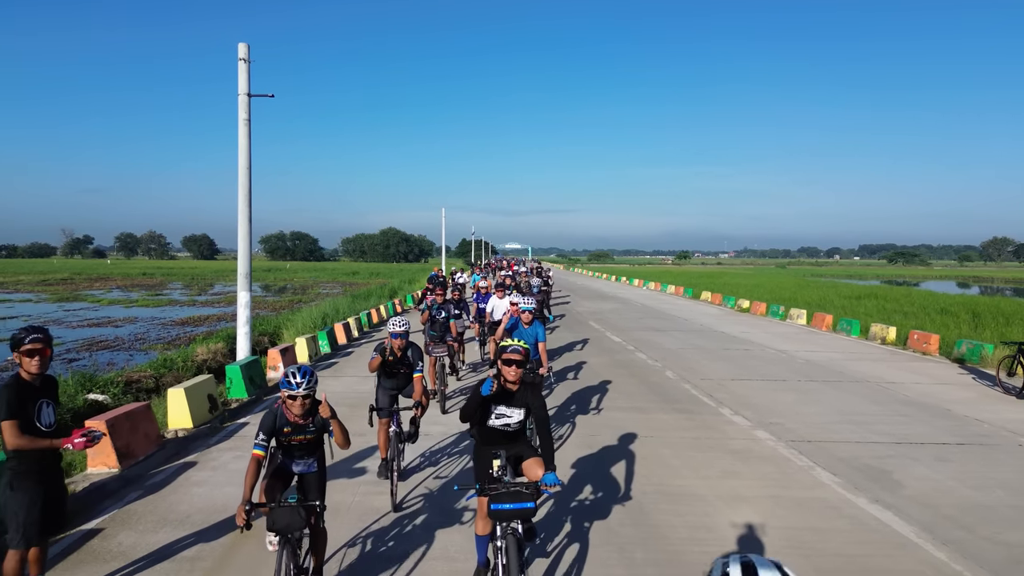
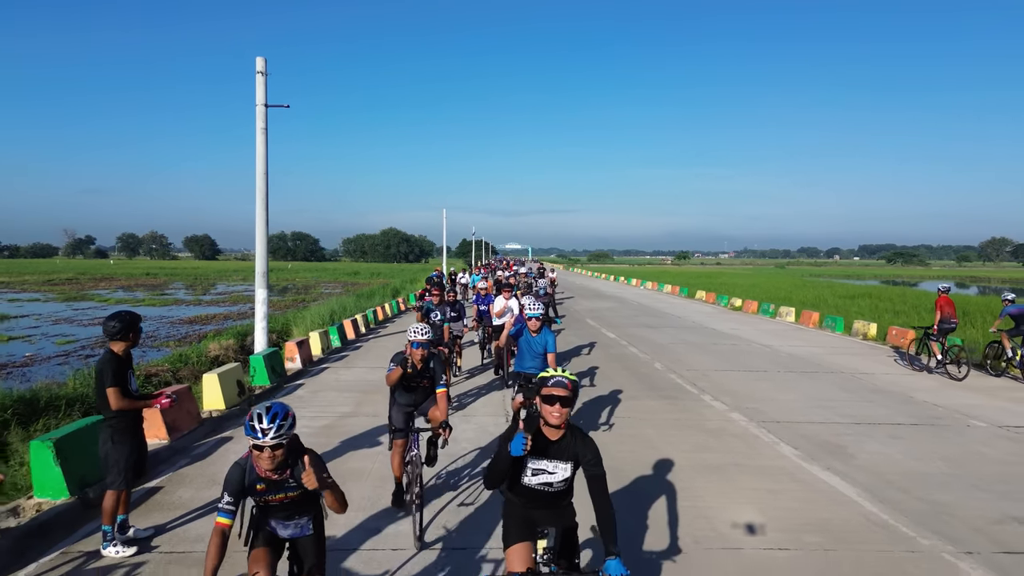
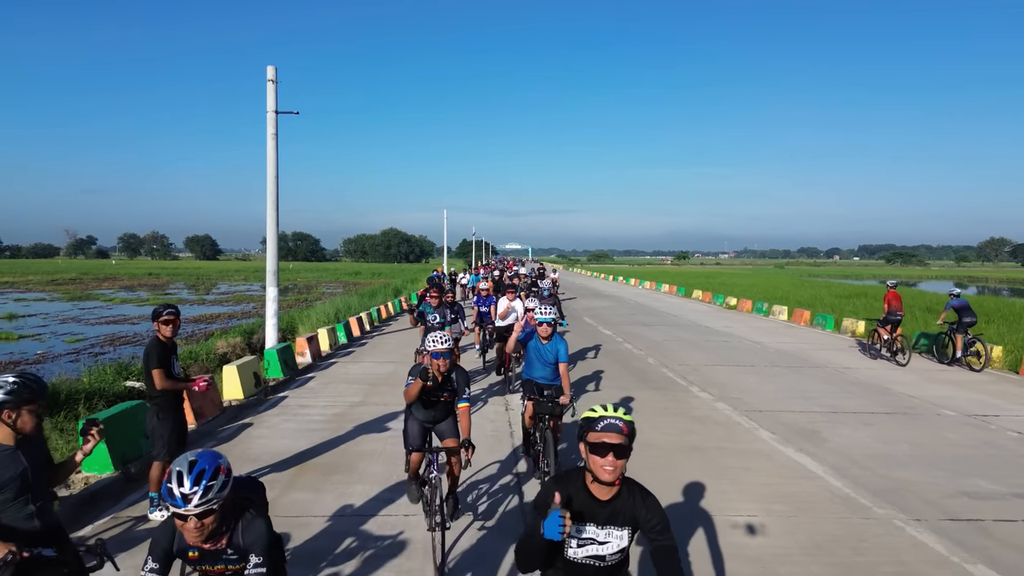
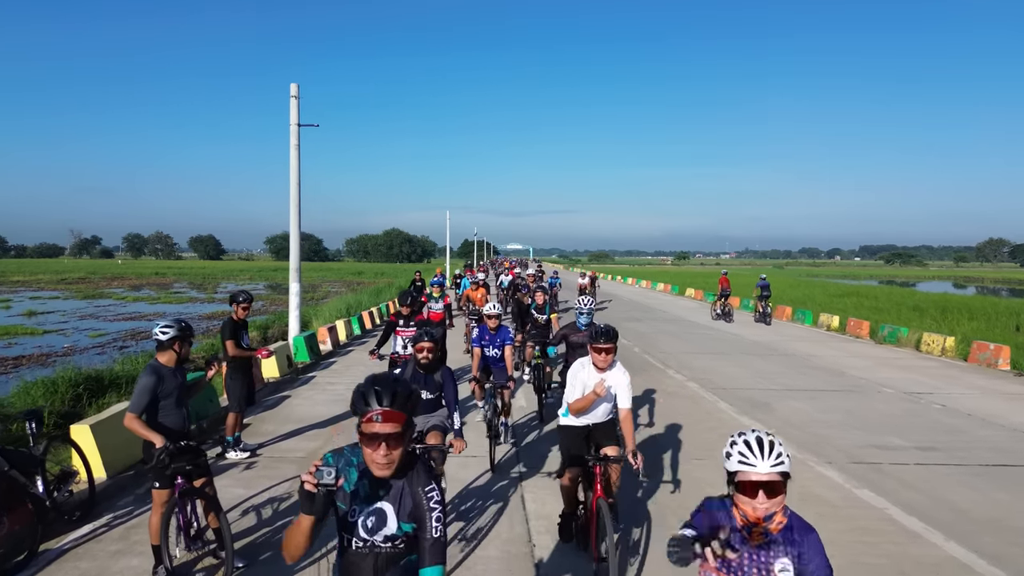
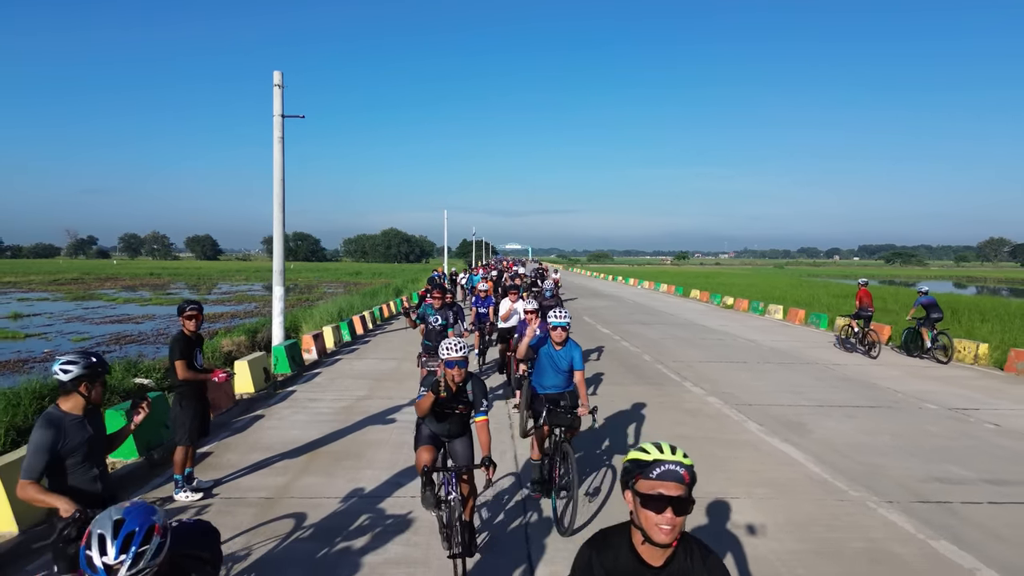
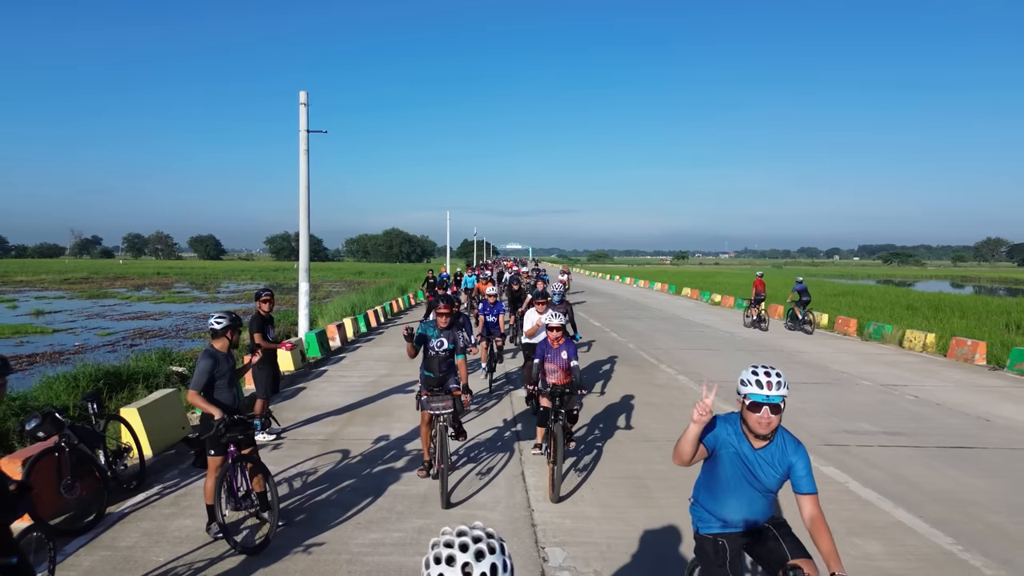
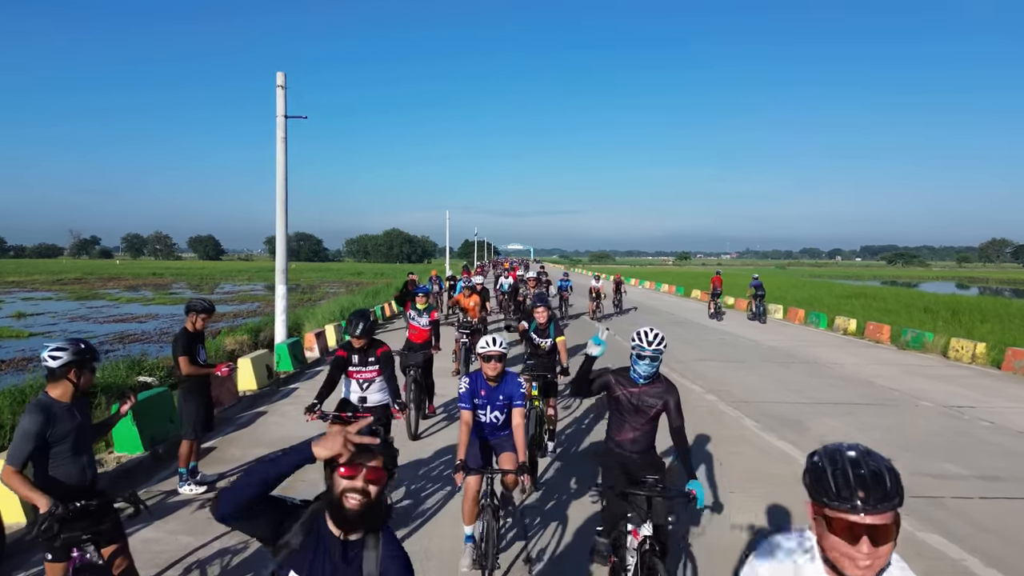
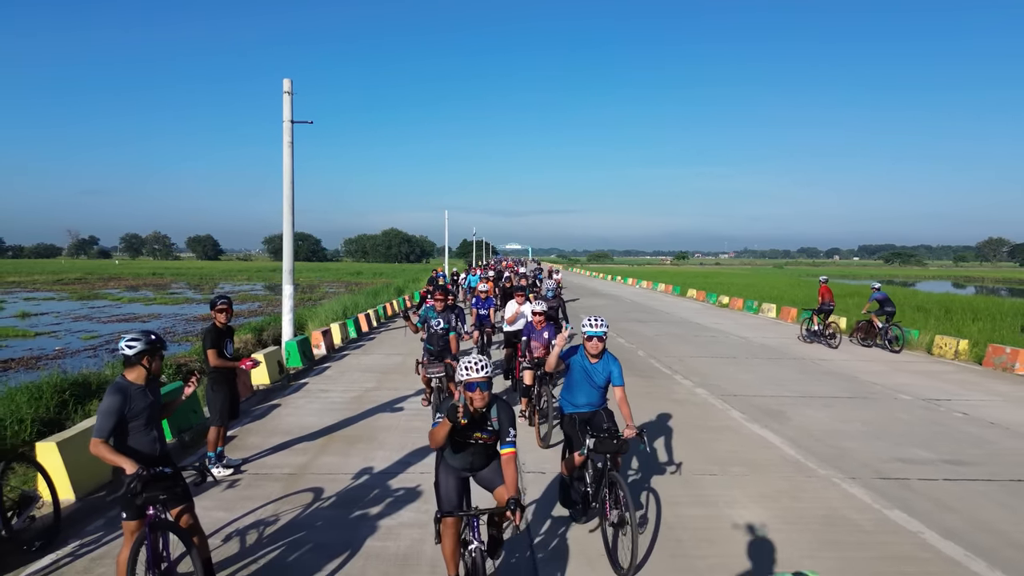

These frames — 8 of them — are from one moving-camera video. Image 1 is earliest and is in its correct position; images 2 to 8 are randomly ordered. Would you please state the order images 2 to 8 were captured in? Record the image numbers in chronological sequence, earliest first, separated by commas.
2, 3, 5, 8, 6, 4, 7
